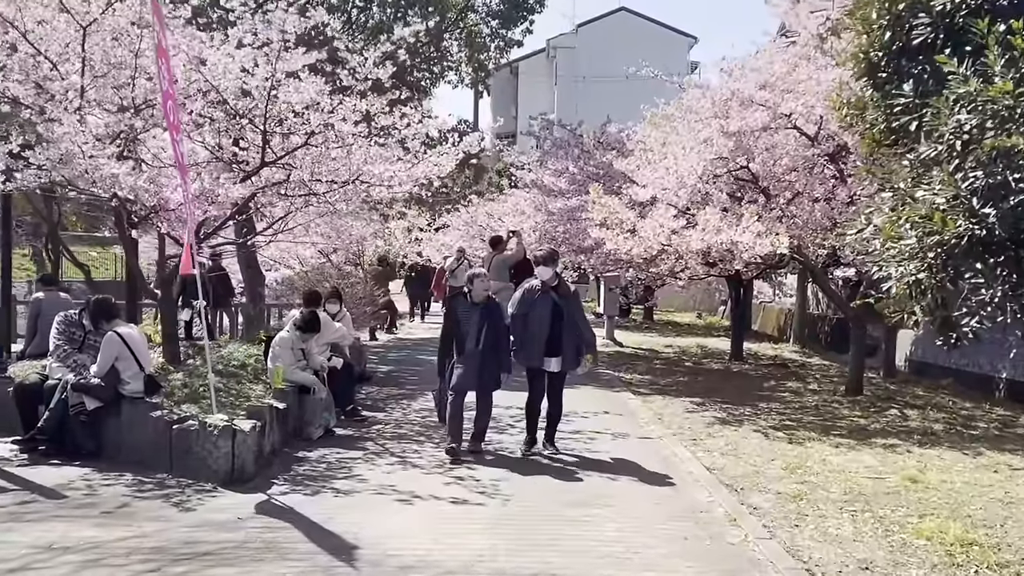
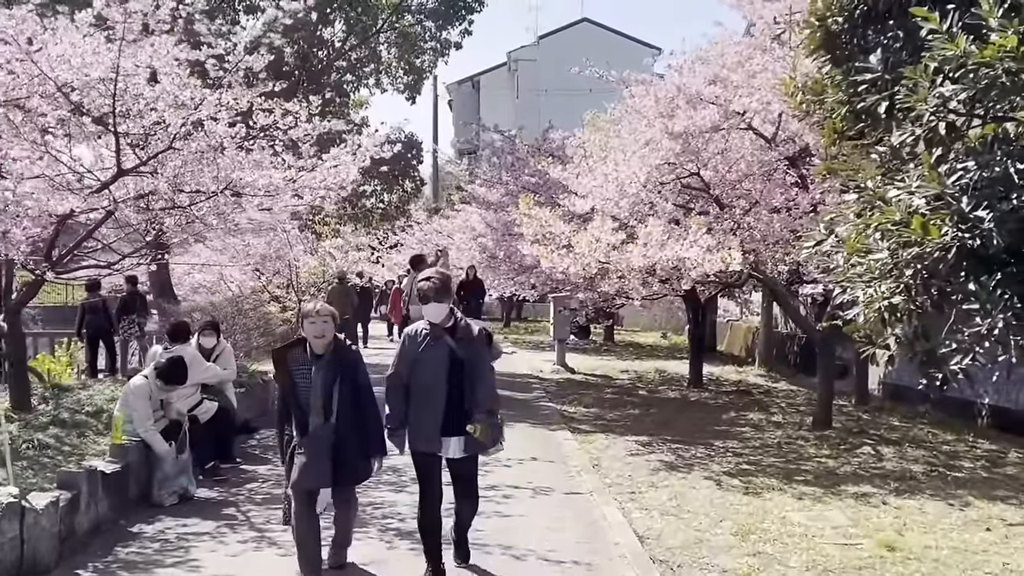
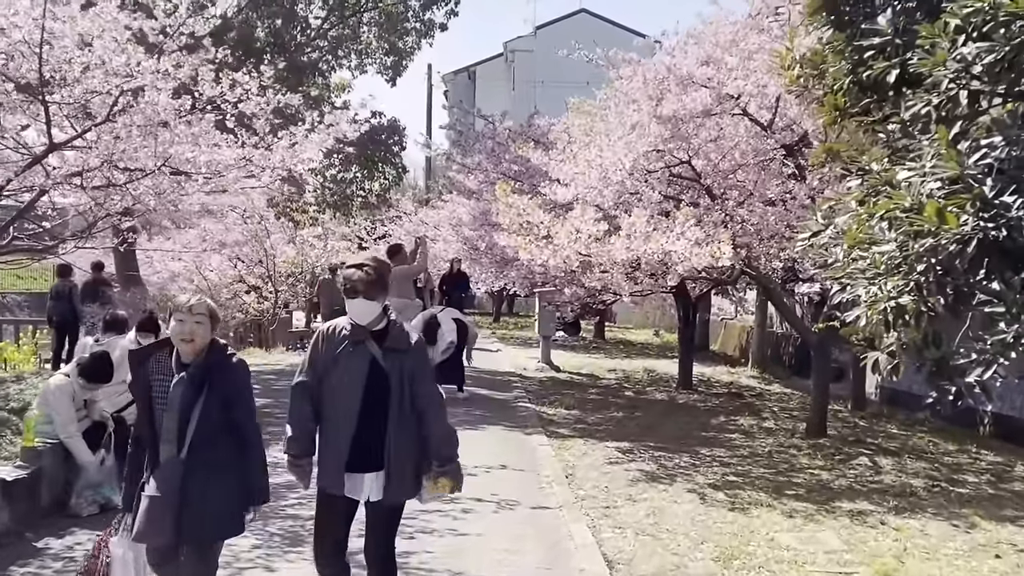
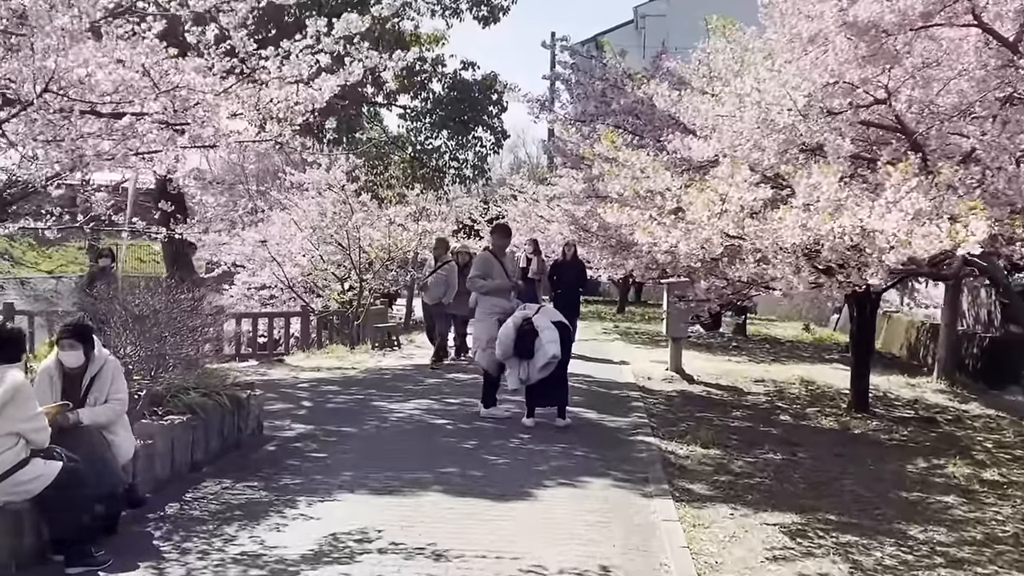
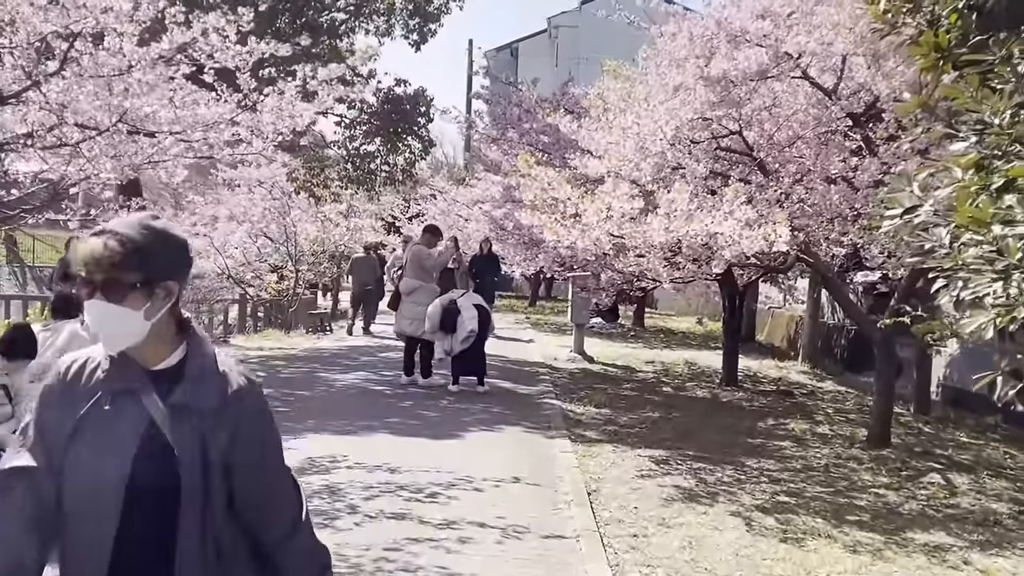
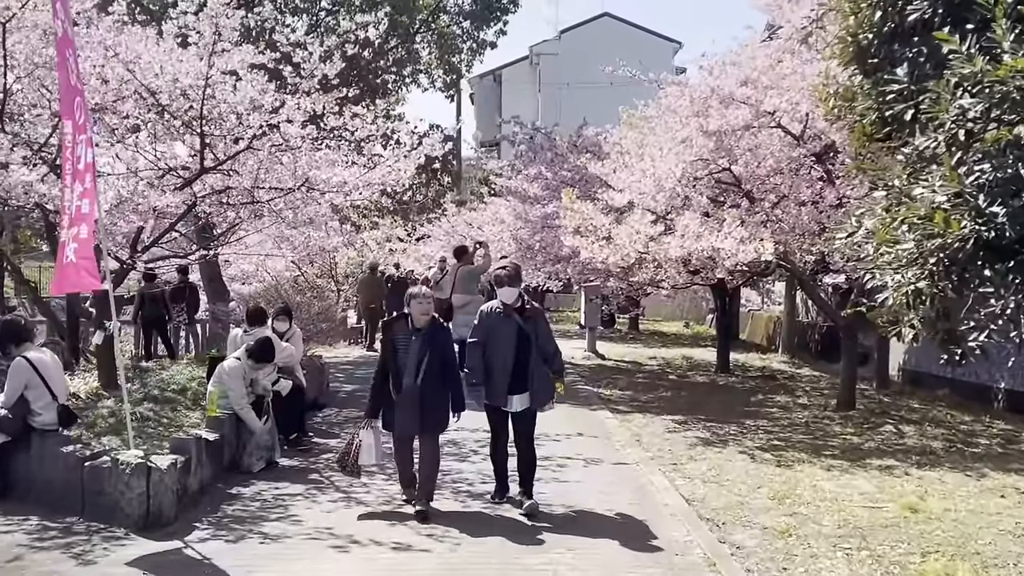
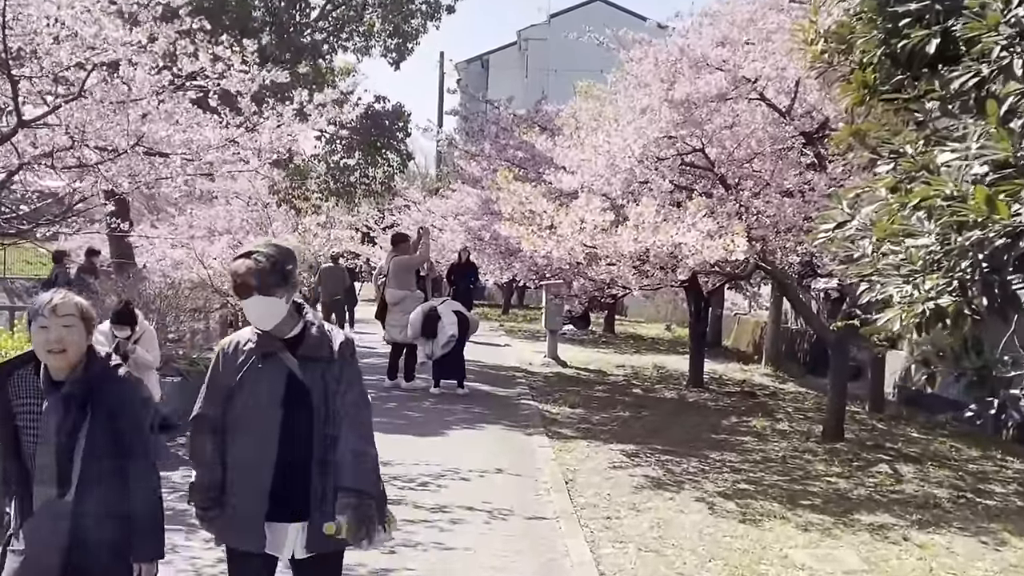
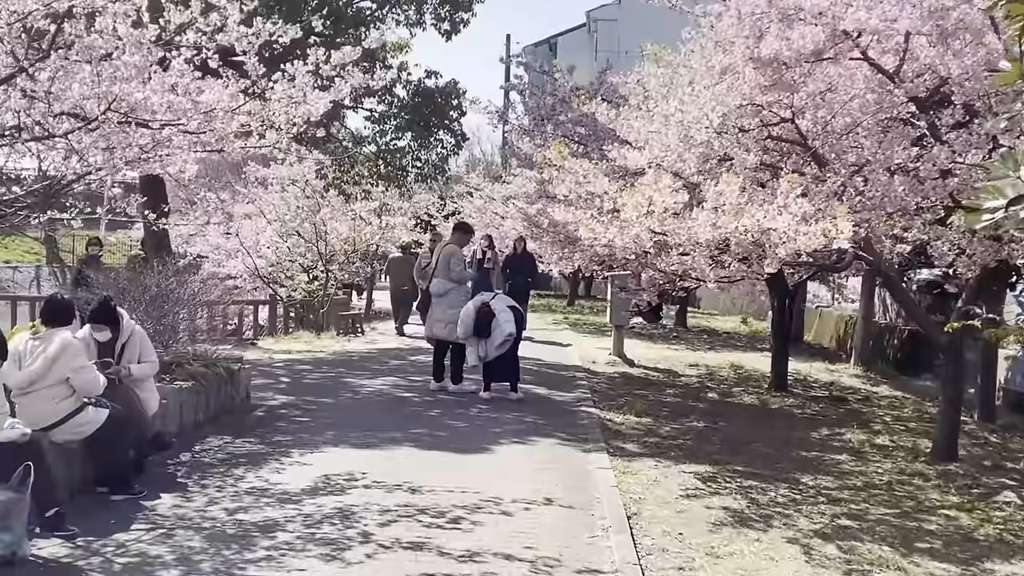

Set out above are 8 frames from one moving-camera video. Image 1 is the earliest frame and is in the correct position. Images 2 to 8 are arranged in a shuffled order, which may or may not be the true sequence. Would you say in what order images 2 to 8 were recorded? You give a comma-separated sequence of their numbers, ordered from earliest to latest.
6, 2, 3, 7, 5, 8, 4
